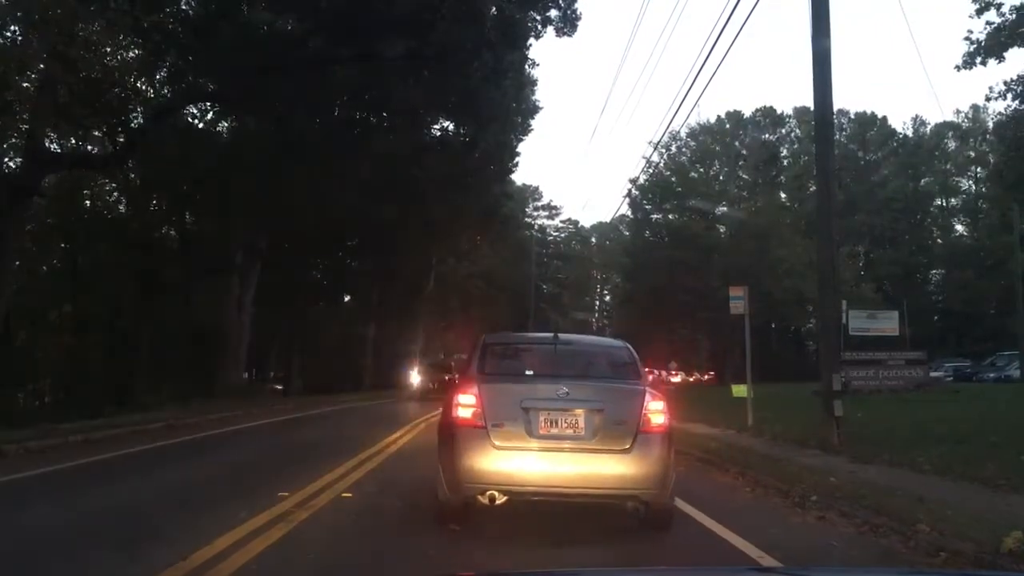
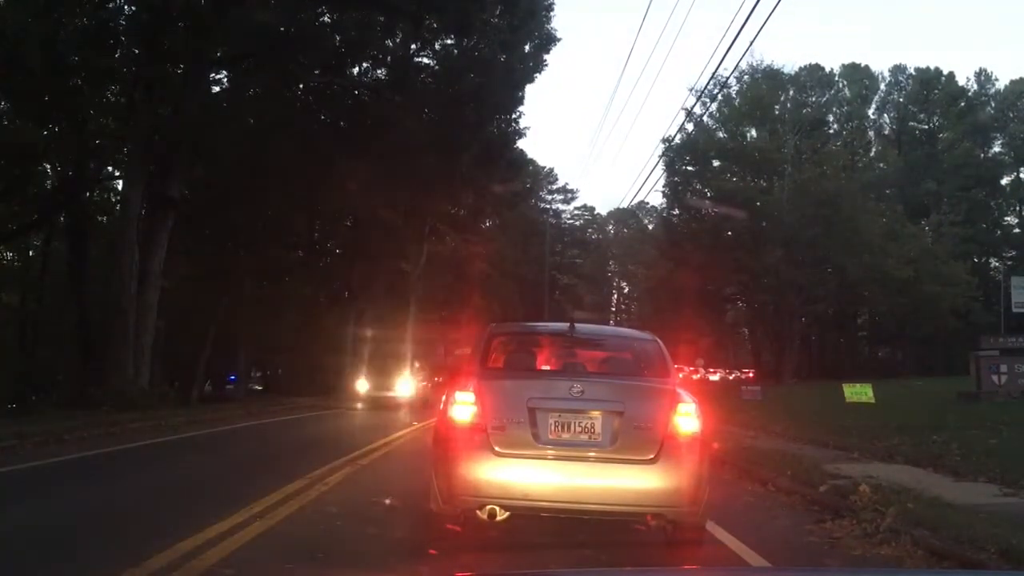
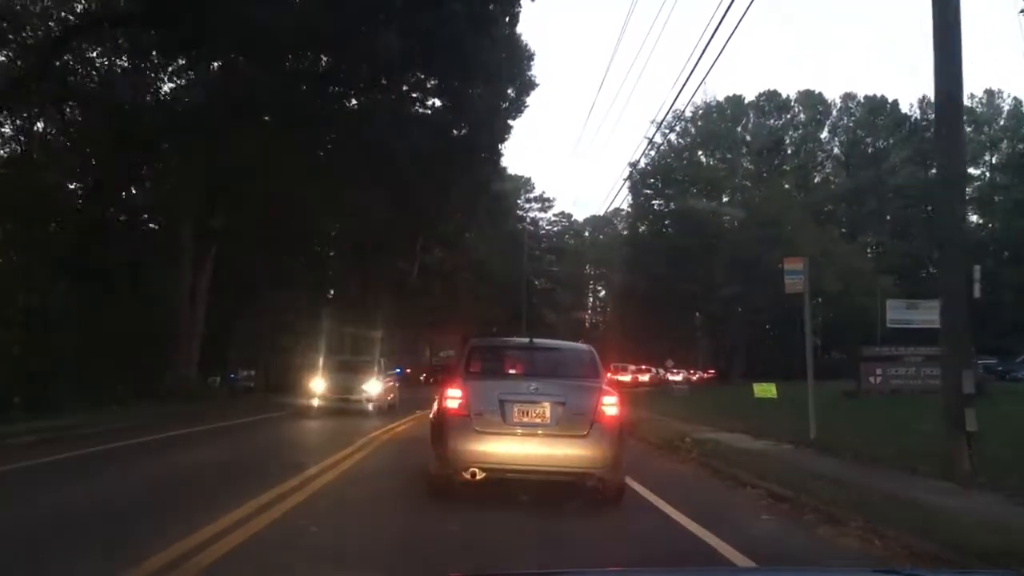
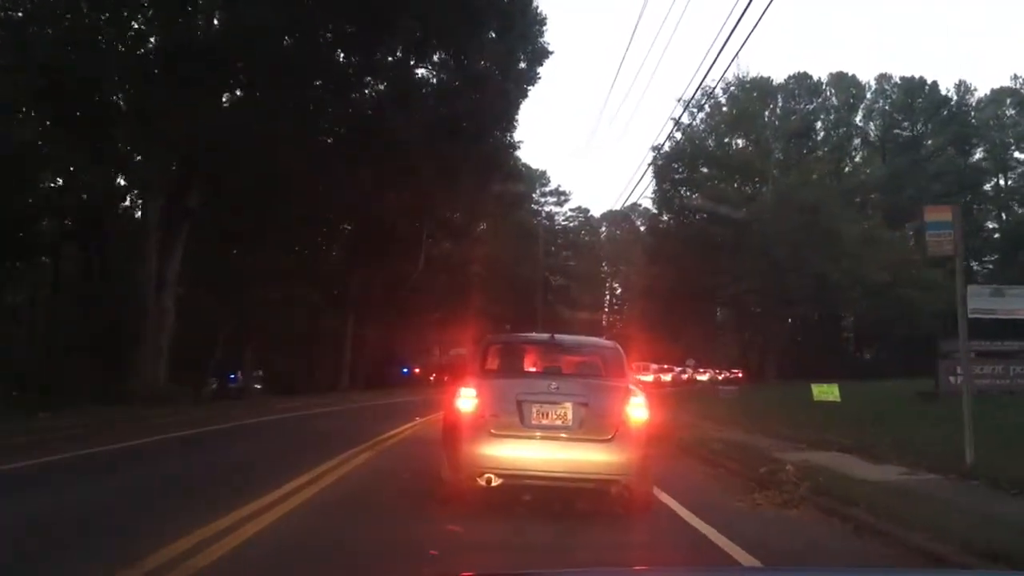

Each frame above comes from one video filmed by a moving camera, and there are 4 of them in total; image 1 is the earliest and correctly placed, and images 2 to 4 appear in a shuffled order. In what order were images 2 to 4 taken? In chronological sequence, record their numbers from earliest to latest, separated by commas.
3, 4, 2
